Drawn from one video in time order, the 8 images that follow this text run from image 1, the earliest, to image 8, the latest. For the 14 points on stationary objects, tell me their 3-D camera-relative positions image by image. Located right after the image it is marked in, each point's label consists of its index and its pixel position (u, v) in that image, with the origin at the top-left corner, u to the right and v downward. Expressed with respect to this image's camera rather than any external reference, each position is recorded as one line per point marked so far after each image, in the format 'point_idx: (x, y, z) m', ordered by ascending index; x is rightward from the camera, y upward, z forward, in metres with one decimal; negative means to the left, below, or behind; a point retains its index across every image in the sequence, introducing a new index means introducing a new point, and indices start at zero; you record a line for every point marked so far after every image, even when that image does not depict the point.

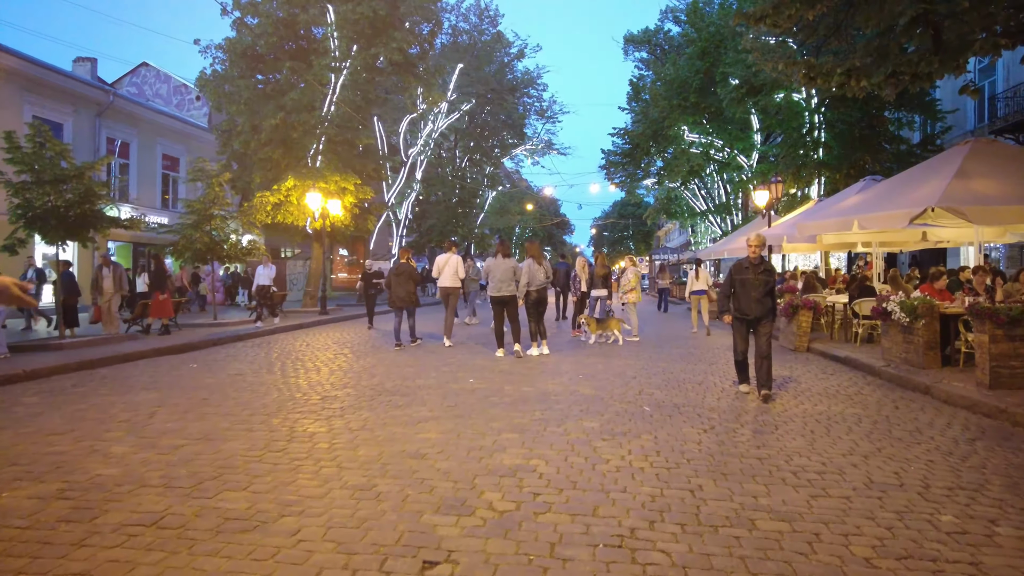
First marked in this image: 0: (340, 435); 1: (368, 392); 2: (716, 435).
0: (-1.5, -1.3, +5.9) m
1: (-1.8, -1.3, +8.0) m
2: (+1.9, -1.4, +6.1) m
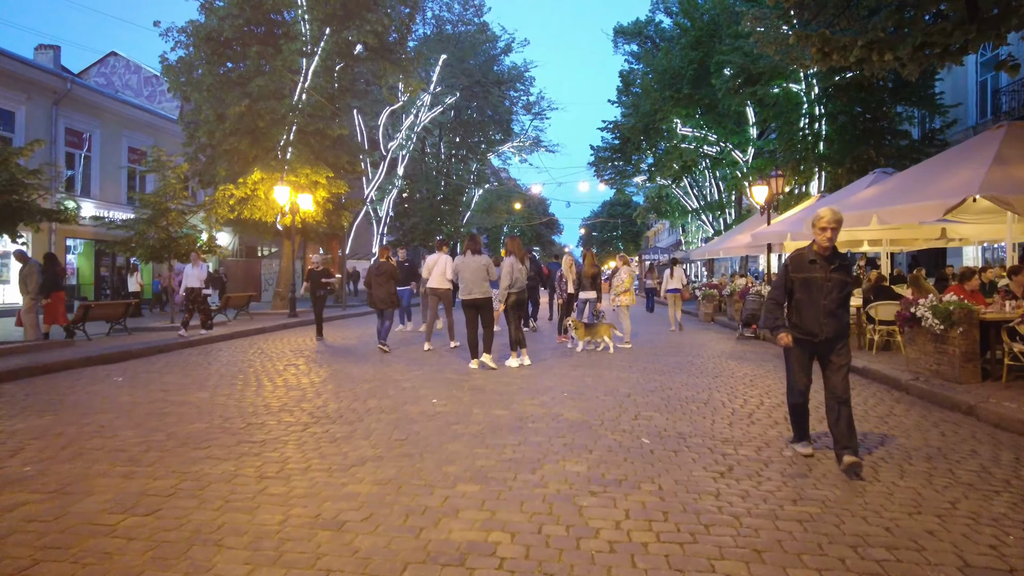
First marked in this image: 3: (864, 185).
0: (-1.8, -1.4, +4.4) m
1: (-2.1, -1.3, +6.5) m
2: (+1.6, -1.4, +4.7) m
3: (+7.7, +2.3, +14.3) m
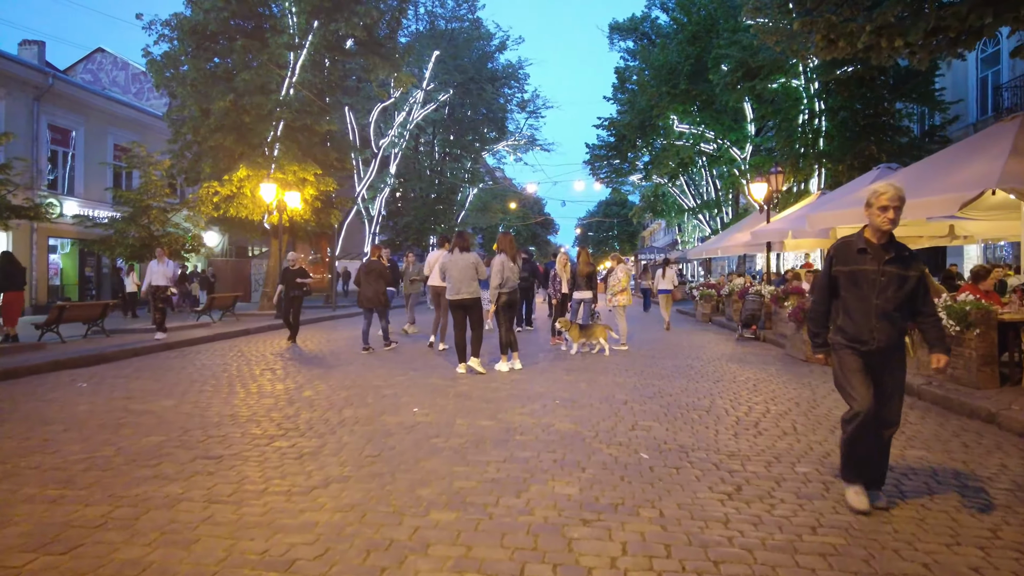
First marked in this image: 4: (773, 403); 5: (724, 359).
0: (-1.9, -1.3, +3.9) m
1: (-2.2, -1.3, +6.0) m
2: (+1.5, -1.4, +4.2) m
3: (+7.6, +2.3, +13.8) m
4: (+3.1, -1.4, +7.7) m
5: (+3.8, -1.3, +11.8) m
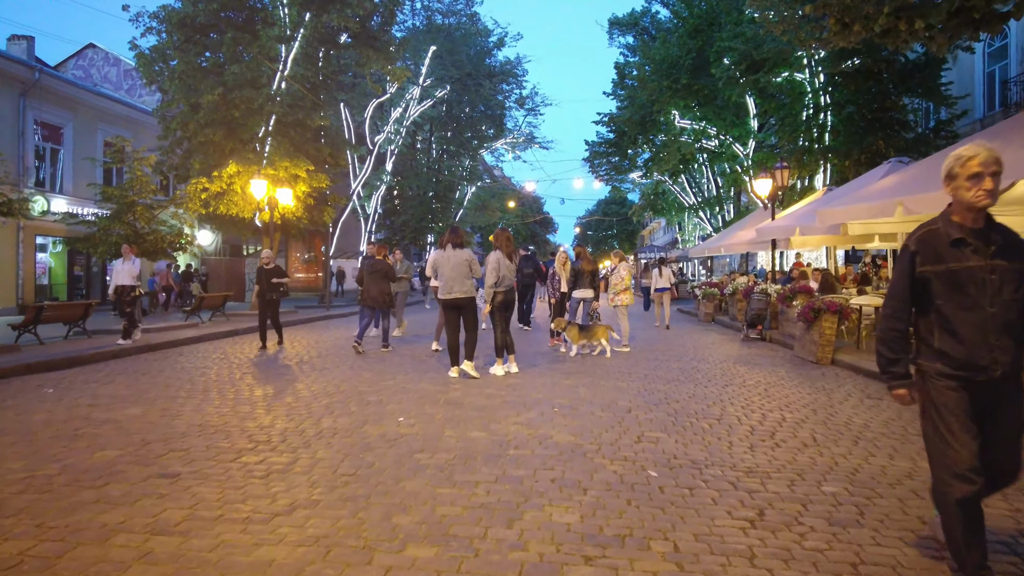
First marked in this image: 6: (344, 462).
0: (-2.0, -1.3, +3.3) m
1: (-2.3, -1.3, +5.4) m
2: (+1.5, -1.4, +3.6) m
3: (+7.5, +2.3, +13.2) m
4: (+3.0, -1.3, +7.2) m
5: (+3.8, -1.3, +11.2) m
6: (-1.3, -1.3, +4.9) m
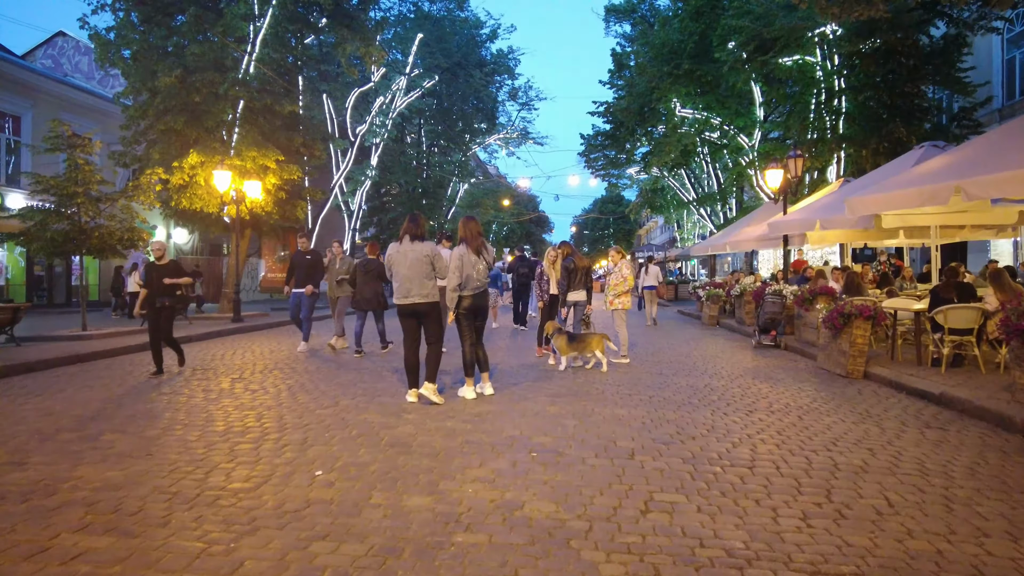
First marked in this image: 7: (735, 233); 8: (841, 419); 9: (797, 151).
0: (-2.3, -1.4, +1.7) m
1: (-2.5, -1.3, +3.8) m
2: (+1.2, -1.4, +2.0) m
3: (+7.2, +2.3, +11.6) m
4: (+2.8, -1.4, +5.5) m
5: (+3.5, -1.3, +9.6) m
6: (-1.5, -1.3, +3.2) m
7: (+6.7, +1.6, +19.6) m
8: (+3.4, -1.3, +6.6) m
9: (+8.0, +3.8, +18.3) m
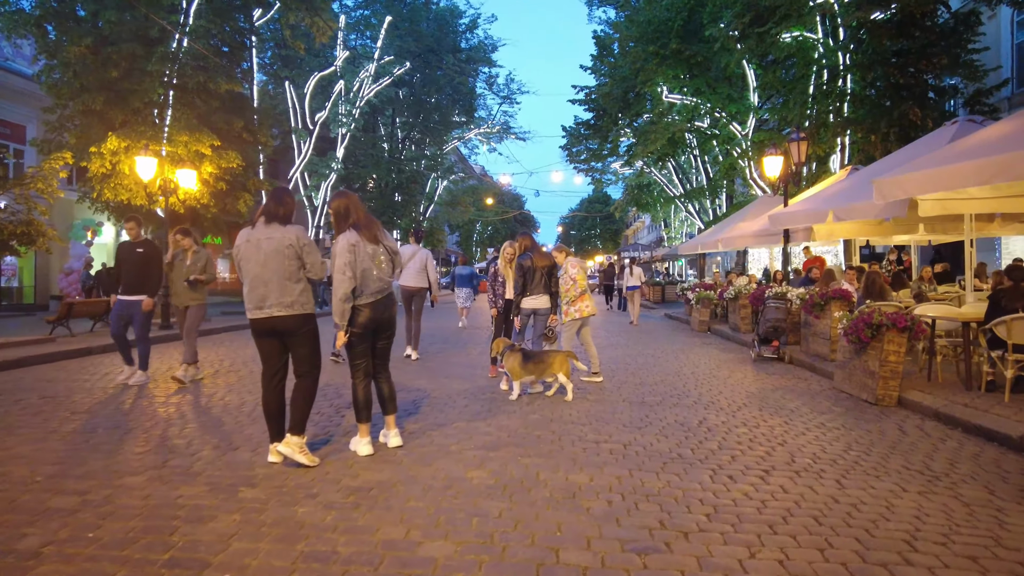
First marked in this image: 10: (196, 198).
0: (-2.8, -1.4, -0.5) m
1: (-3.1, -1.4, +1.6) m
2: (+0.6, -1.5, -0.2) m
3: (+6.4, +2.3, +9.6) m
4: (+2.1, -1.4, +3.4) m
5: (+2.8, -1.3, +7.5) m
6: (-2.1, -1.4, +1.0) m
7: (+5.8, +1.6, +17.6) m
8: (+2.7, -1.4, +4.5) m
9: (+7.1, +3.8, +16.3) m
10: (-8.7, +2.5, +17.7) m
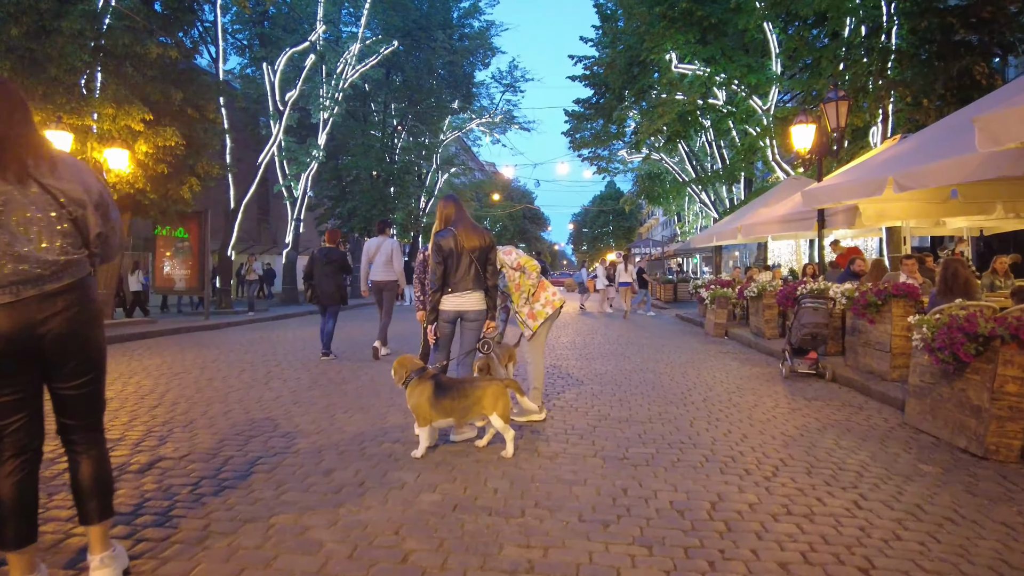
0: (-3.7, -1.4, -3.1) m
1: (-3.9, -1.3, -1.0) m
2: (-0.2, -1.4, -2.8) m
3: (+5.8, +2.3, +6.8) m
4: (+1.4, -1.4, +0.8) m
5: (+2.1, -1.3, +4.8) m
6: (-2.9, -1.3, -1.5) m
7: (+5.4, +1.7, +14.9) m
8: (+2.0, -1.3, +1.8) m
9: (+6.7, +3.9, +13.5) m
10: (-9.1, +2.5, +15.3) m
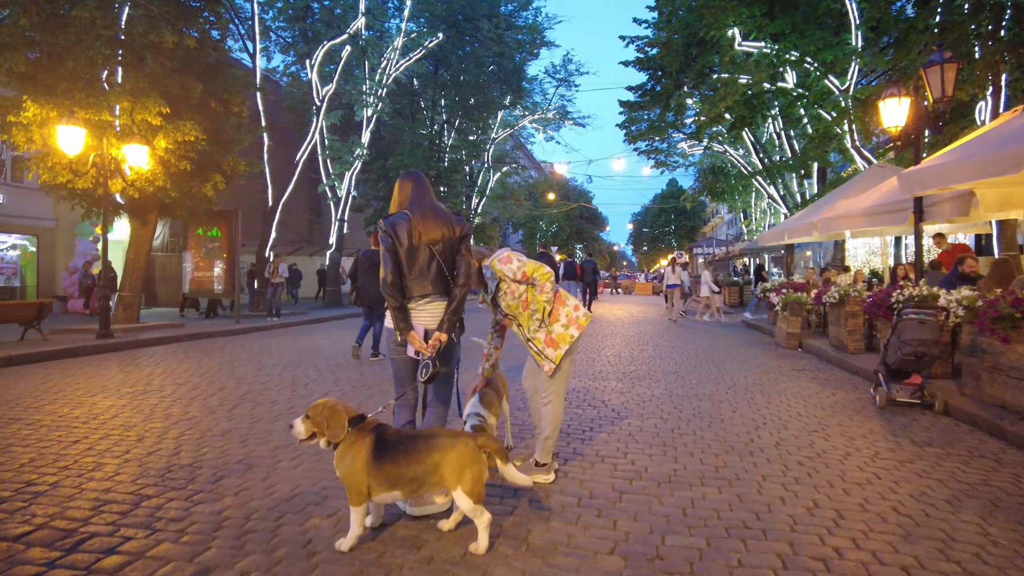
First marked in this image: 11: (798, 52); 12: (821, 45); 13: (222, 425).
0: (-4.5, -1.4, -4.2) m
1: (-4.6, -1.4, -2.1) m
2: (-1.0, -1.5, -4.2) m
3: (+5.8, +2.3, +4.8) m
4: (+0.9, -1.4, -0.9) m
5: (+2.0, -1.3, +3.1) m
6: (-3.6, -1.4, -2.7) m
7: (+6.2, +1.6, +12.8) m
8: (+1.6, -1.4, +0.1) m
9: (+7.3, +3.8, +11.4) m
10: (-8.2, +2.4, +14.6) m
11: (+7.5, +6.2, +17.0) m
12: (+7.9, +6.3, +16.6) m
13: (-2.5, -1.2, +5.6) m
